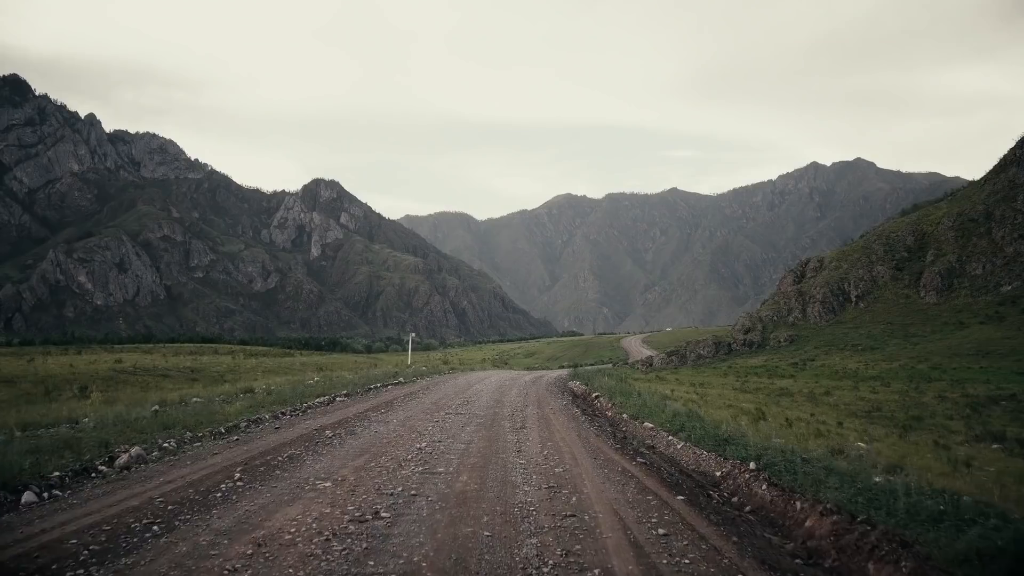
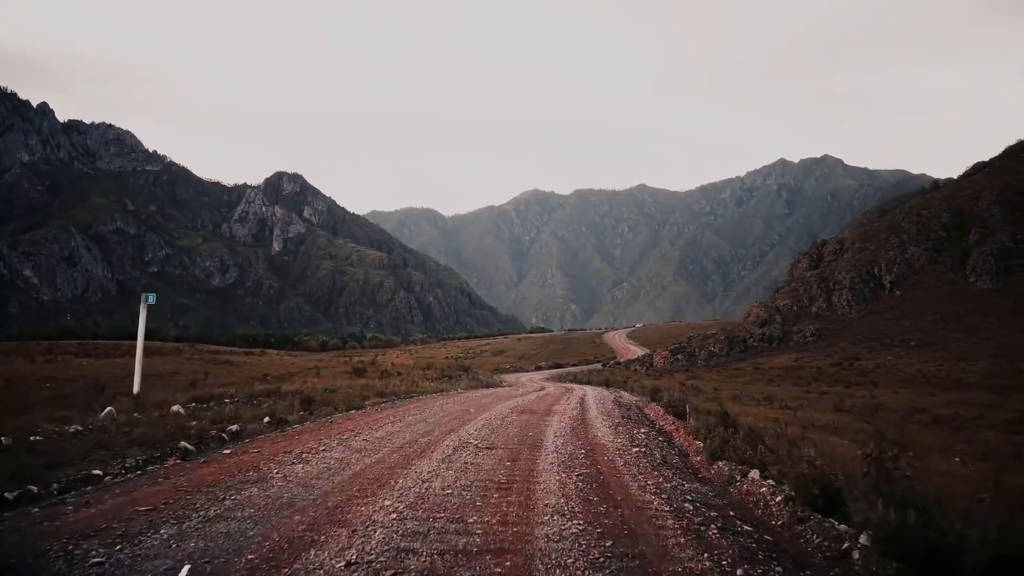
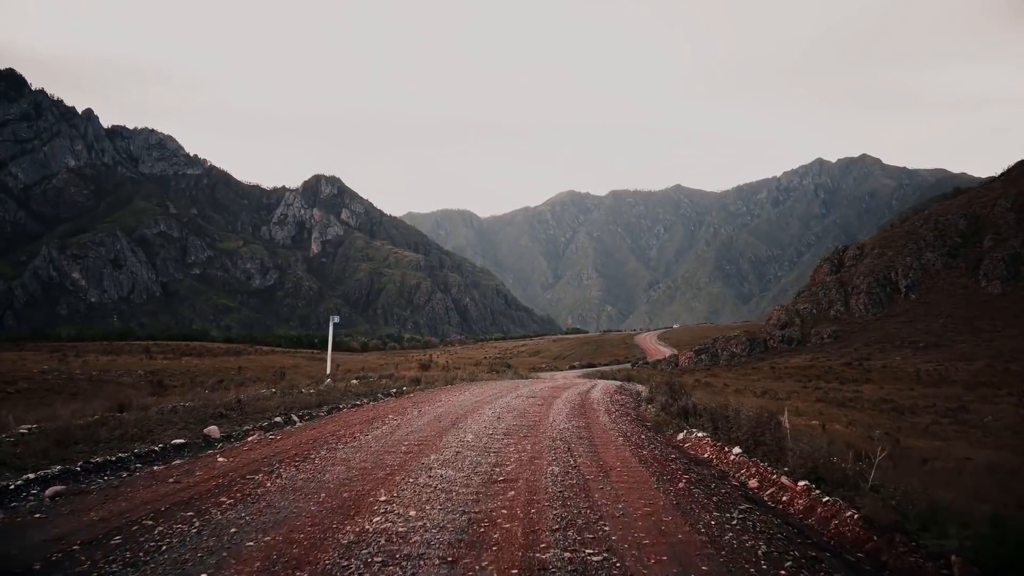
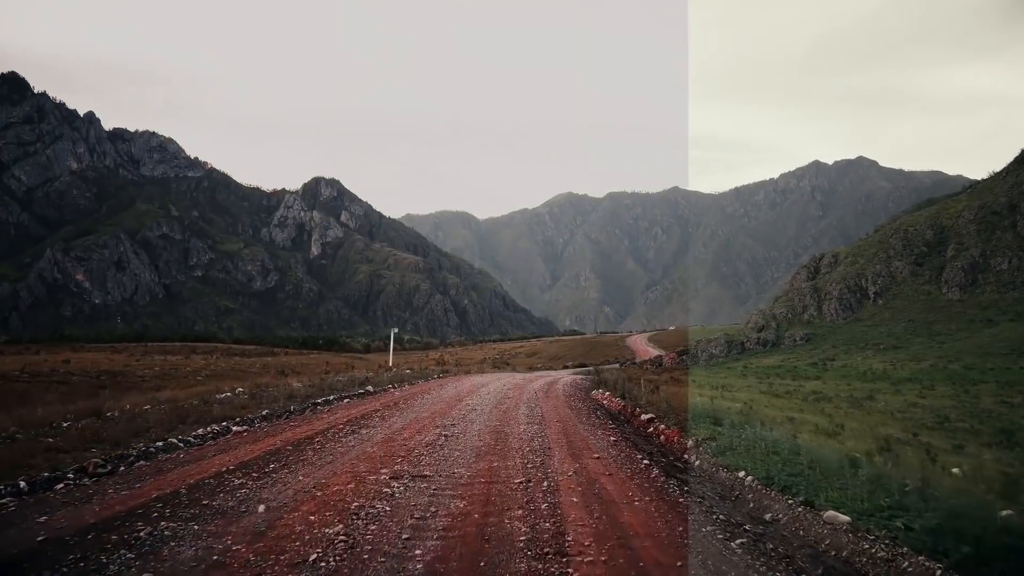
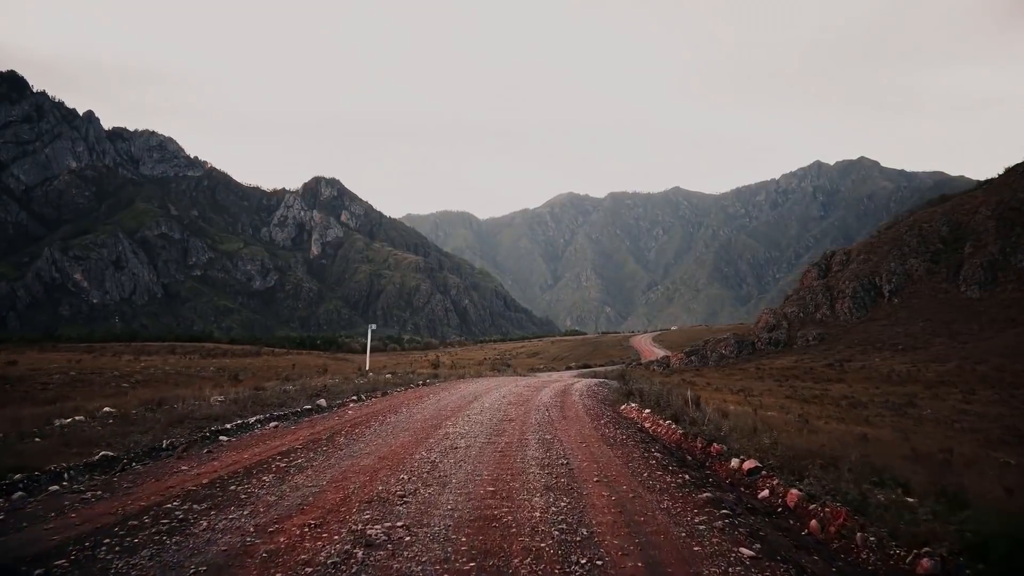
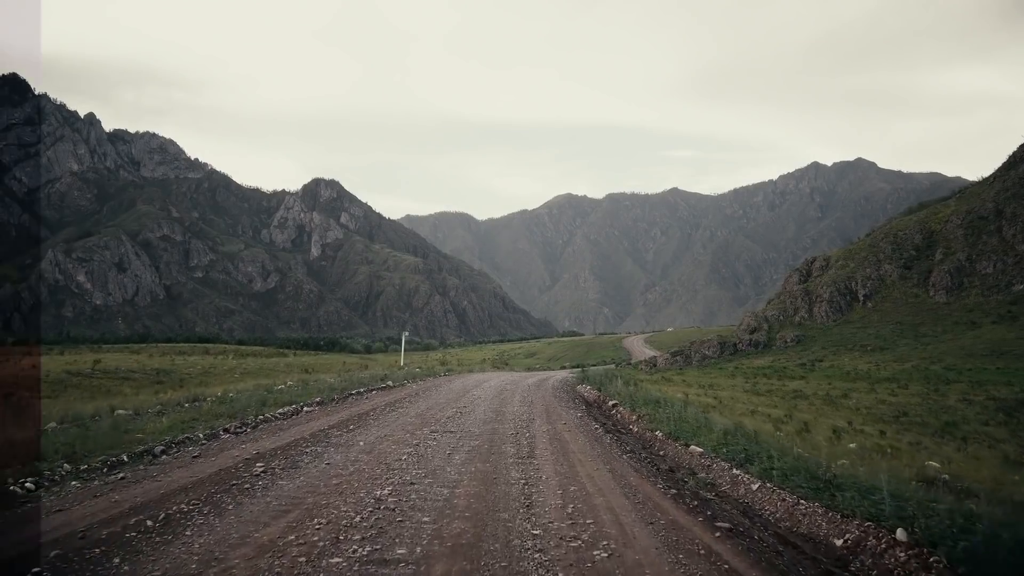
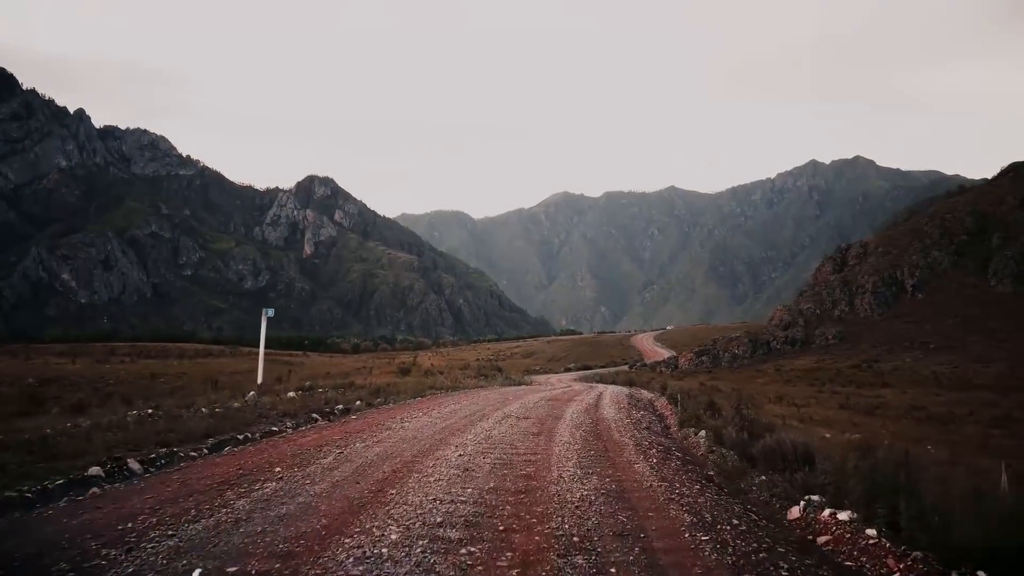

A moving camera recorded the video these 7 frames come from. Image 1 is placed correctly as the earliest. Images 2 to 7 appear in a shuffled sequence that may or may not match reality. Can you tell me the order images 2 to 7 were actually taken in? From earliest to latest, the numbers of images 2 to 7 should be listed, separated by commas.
6, 4, 5, 3, 7, 2
